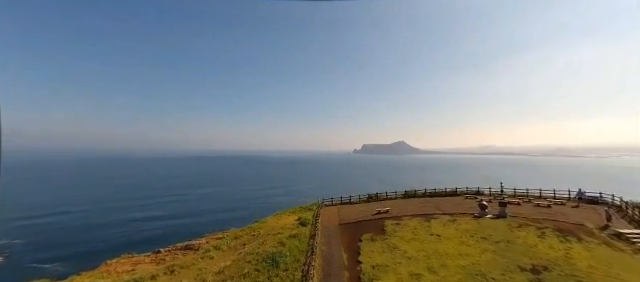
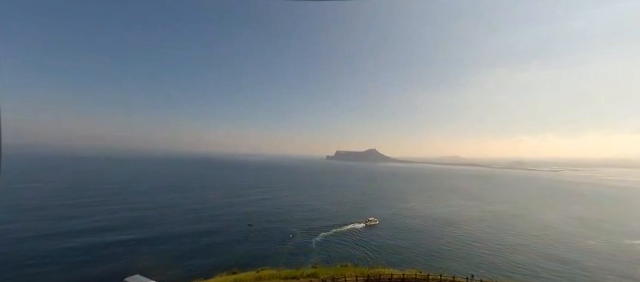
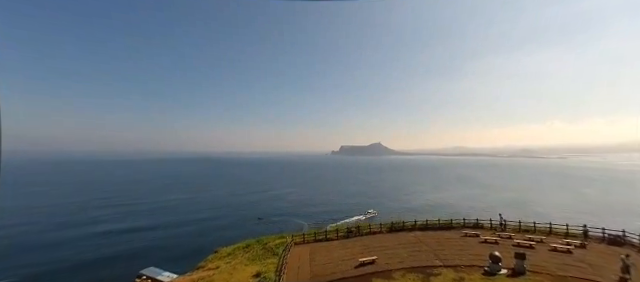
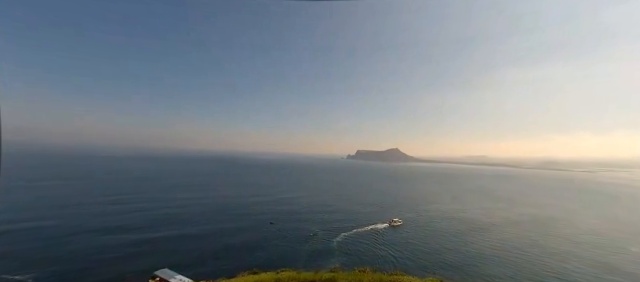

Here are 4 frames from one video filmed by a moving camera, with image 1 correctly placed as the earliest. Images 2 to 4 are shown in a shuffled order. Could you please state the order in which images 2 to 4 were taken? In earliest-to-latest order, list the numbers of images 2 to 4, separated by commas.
3, 2, 4
